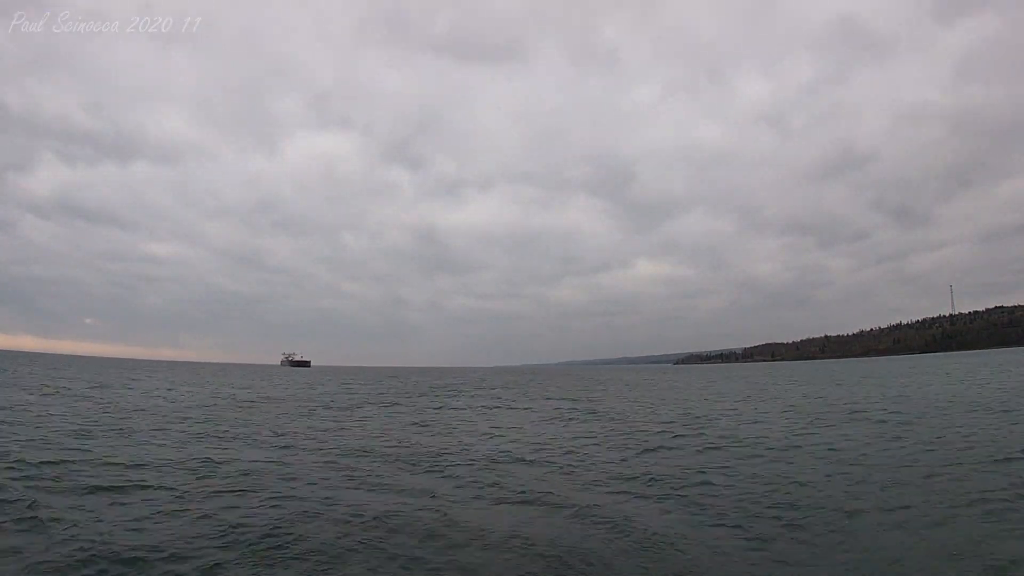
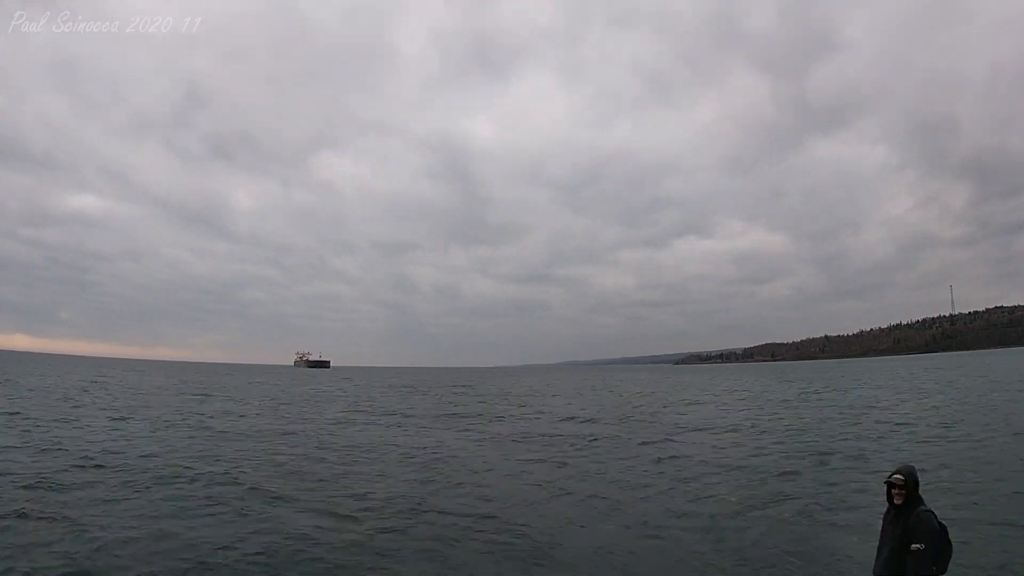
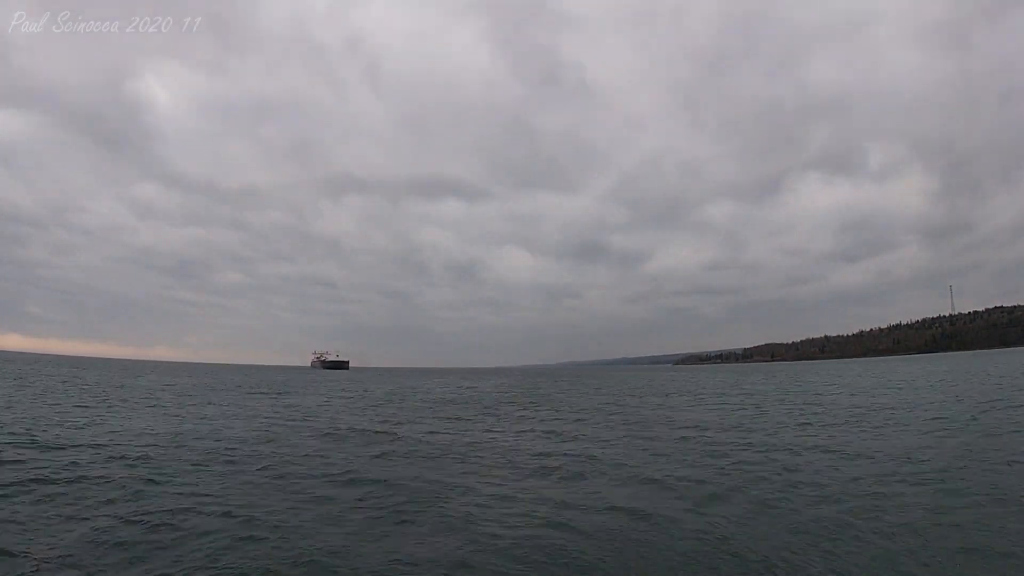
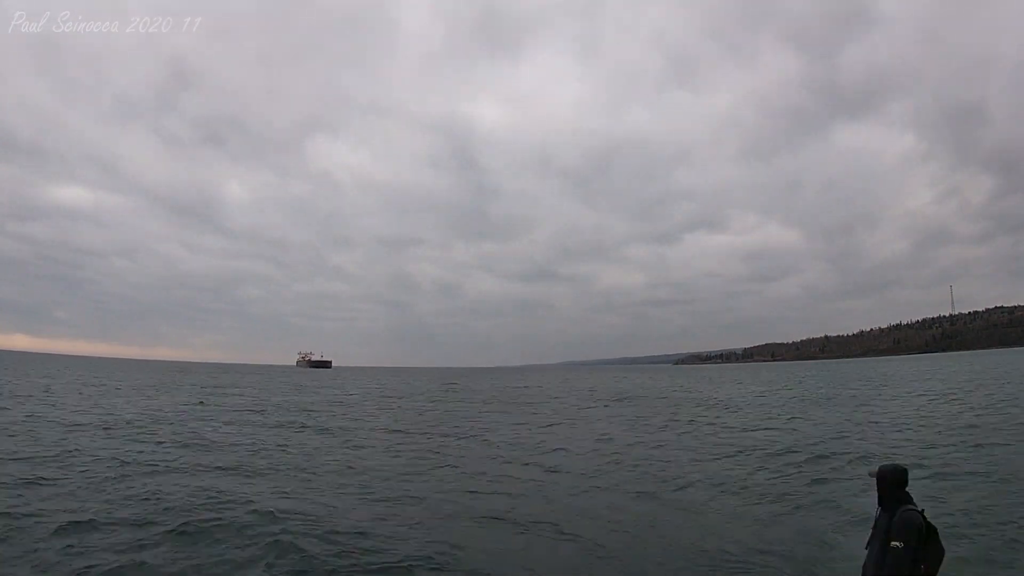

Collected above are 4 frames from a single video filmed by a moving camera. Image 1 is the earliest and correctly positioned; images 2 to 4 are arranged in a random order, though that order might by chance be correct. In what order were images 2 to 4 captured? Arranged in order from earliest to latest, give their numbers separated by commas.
2, 4, 3
